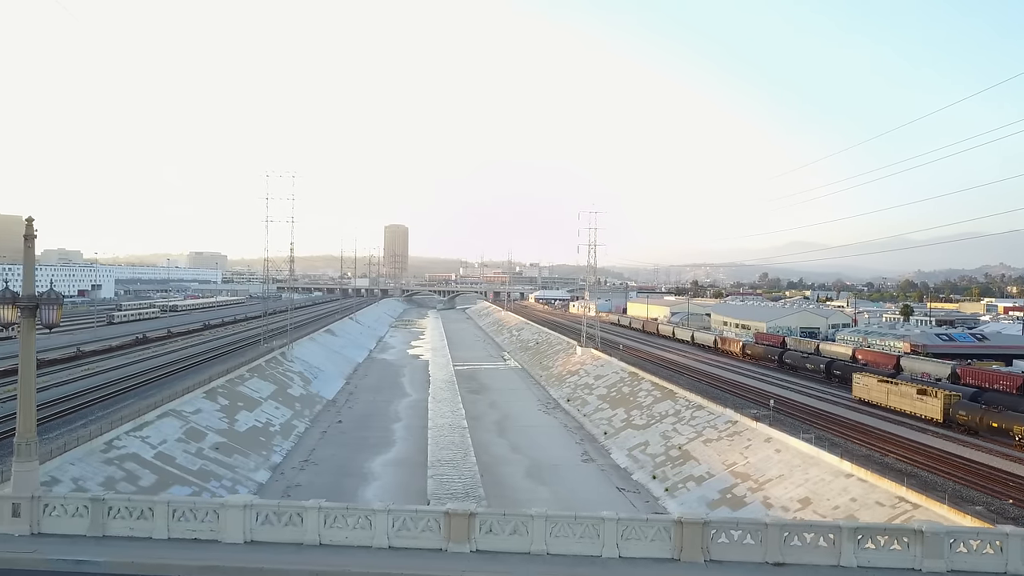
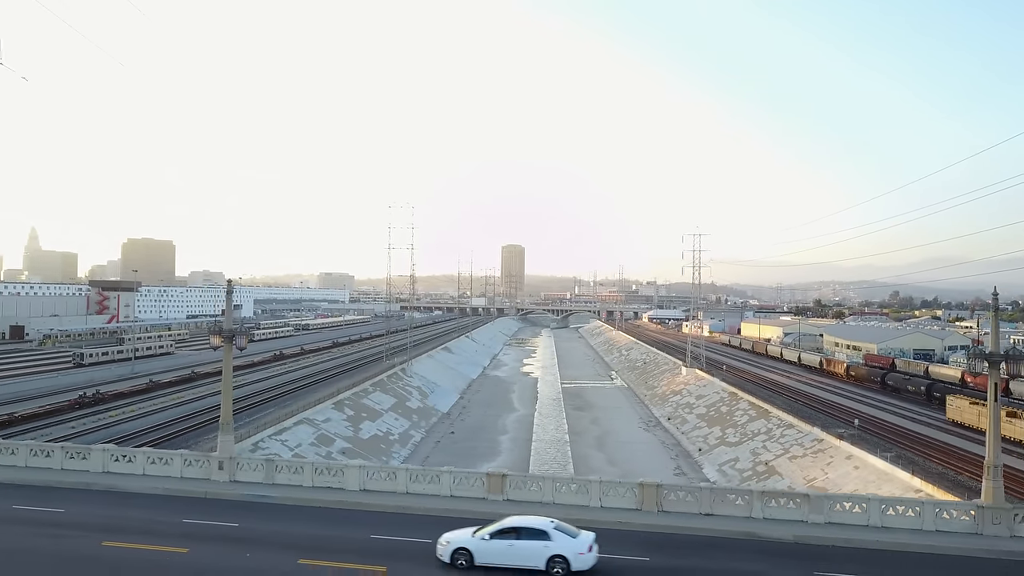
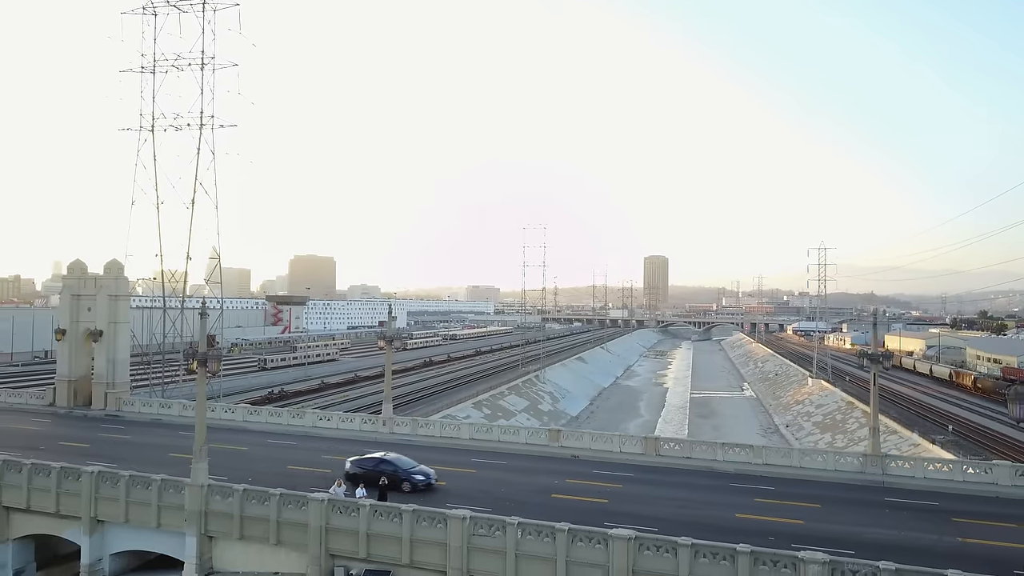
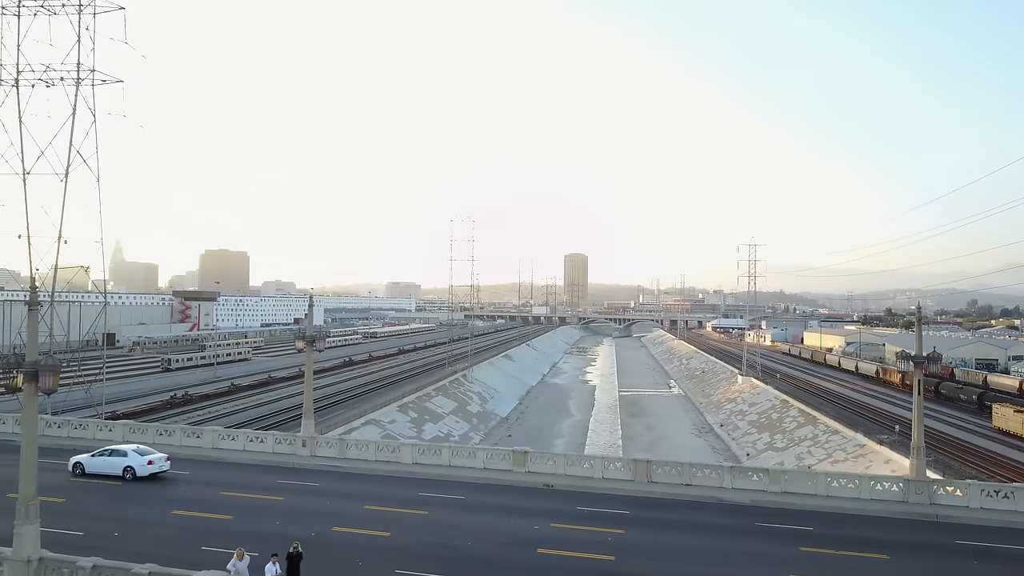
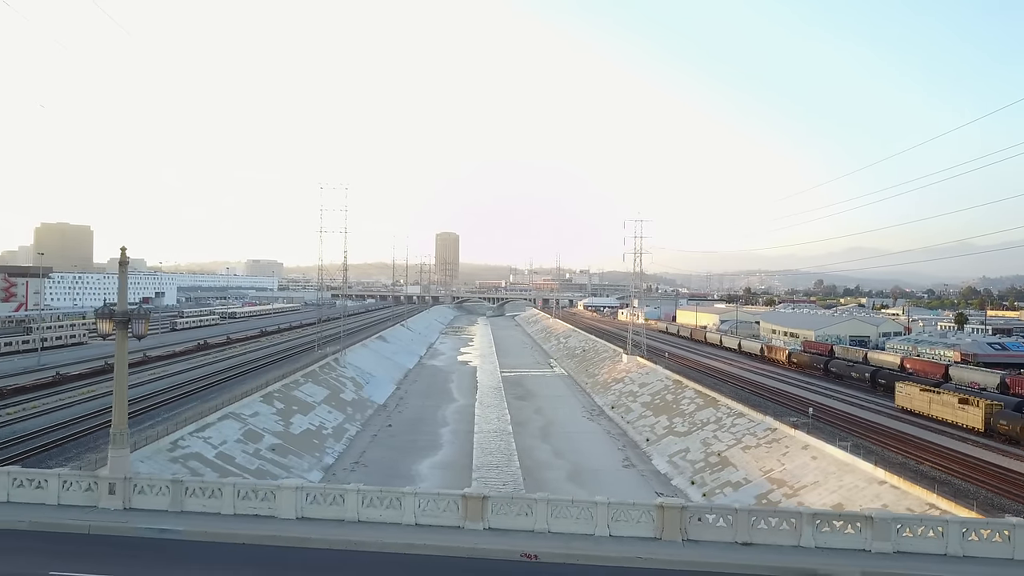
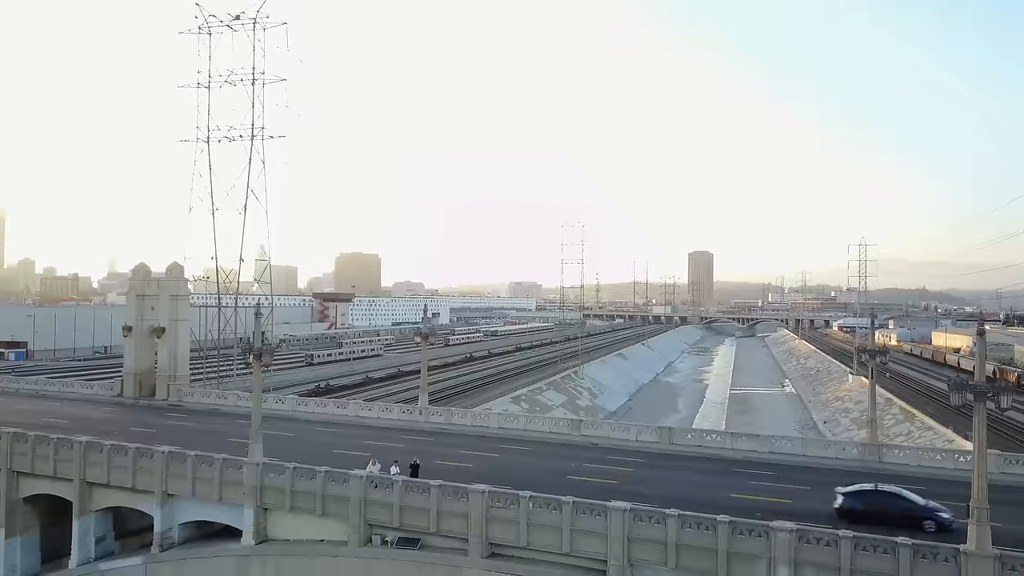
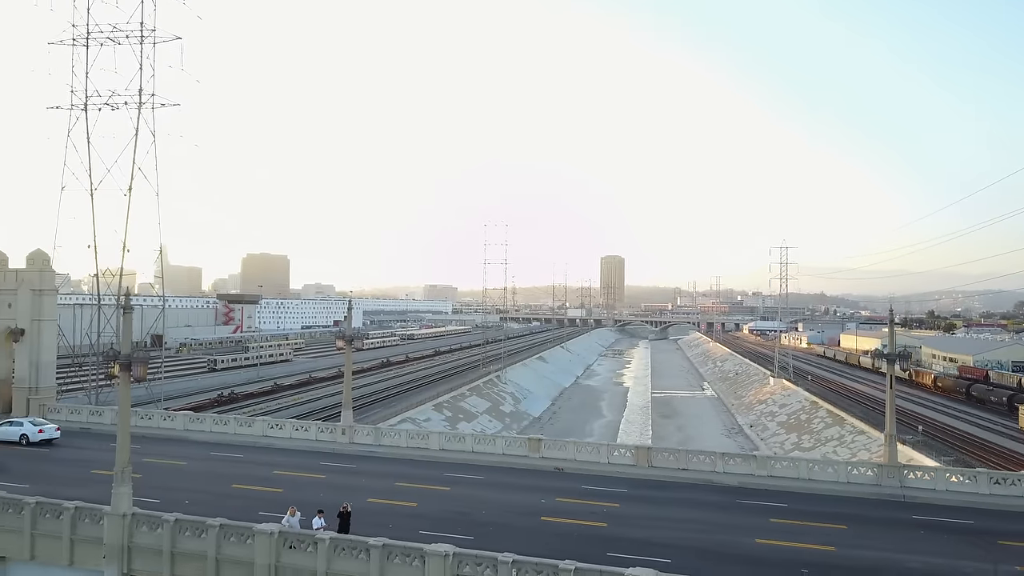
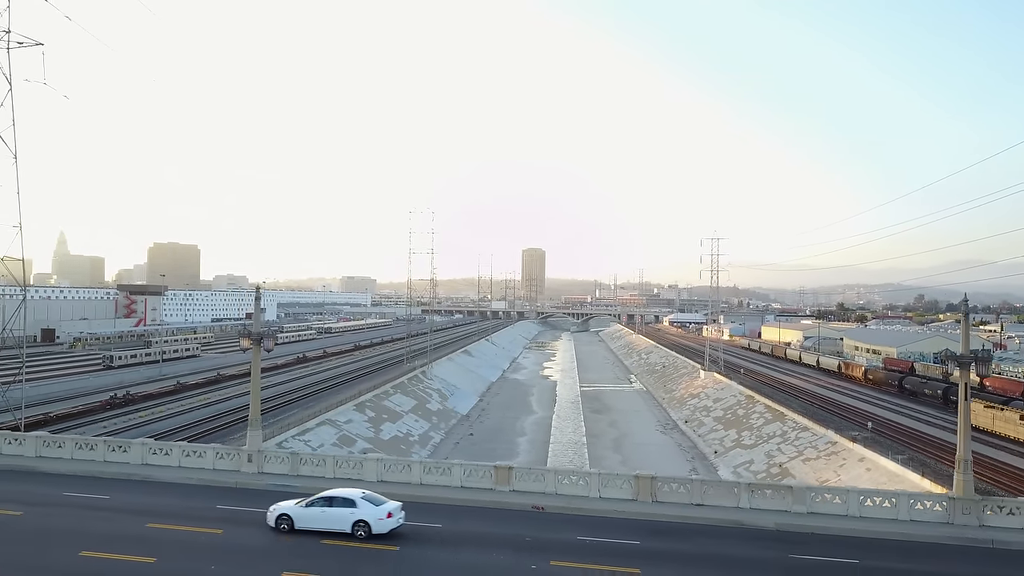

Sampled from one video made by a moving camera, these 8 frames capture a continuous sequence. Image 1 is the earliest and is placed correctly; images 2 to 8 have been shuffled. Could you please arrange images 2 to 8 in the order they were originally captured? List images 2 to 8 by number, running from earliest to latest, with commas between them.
5, 2, 8, 4, 7, 3, 6
